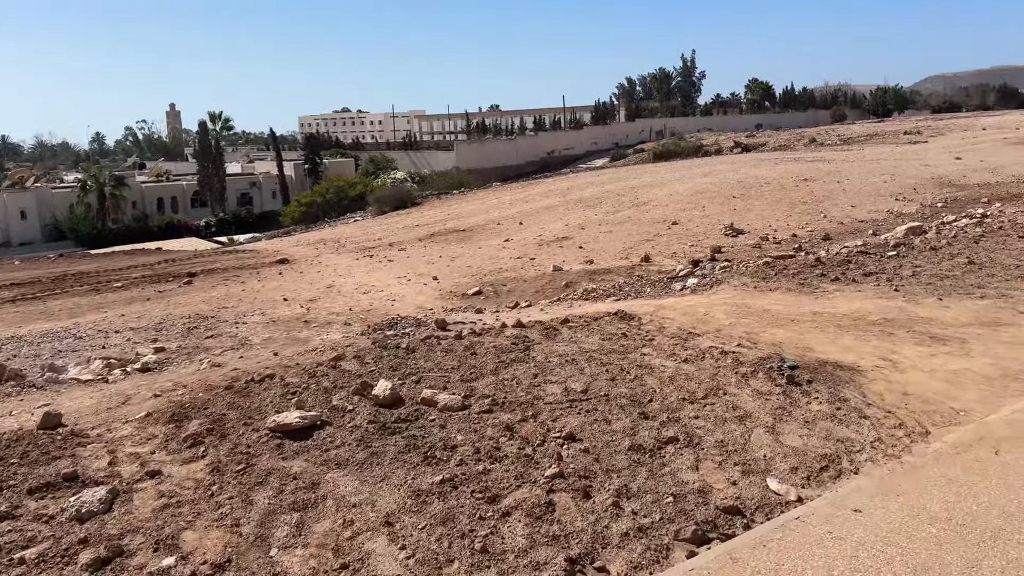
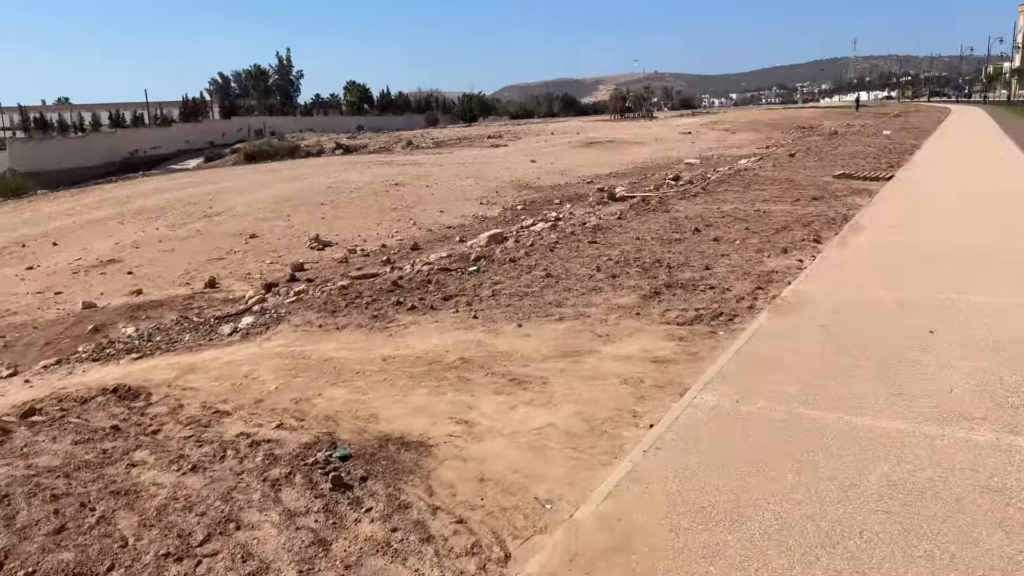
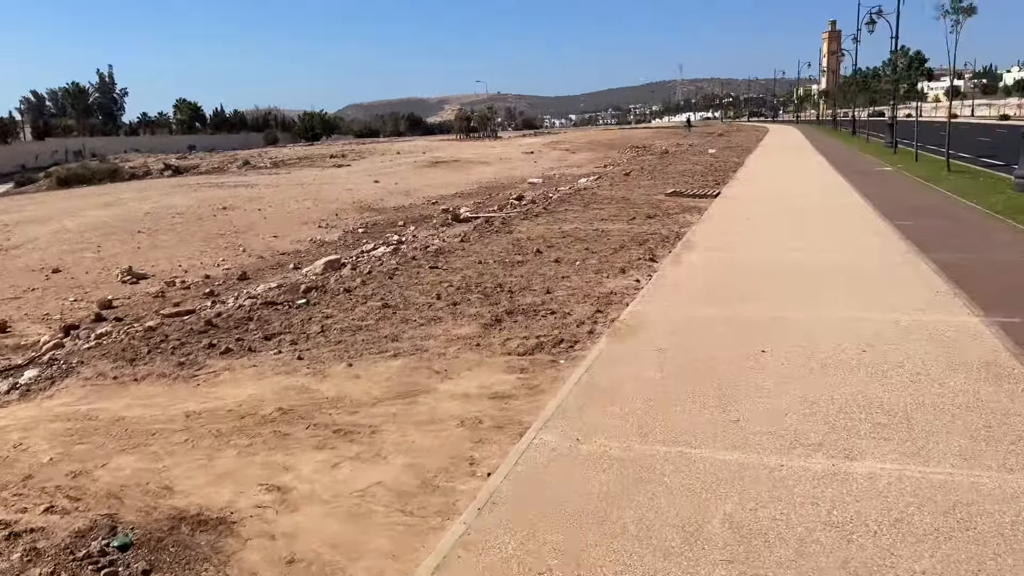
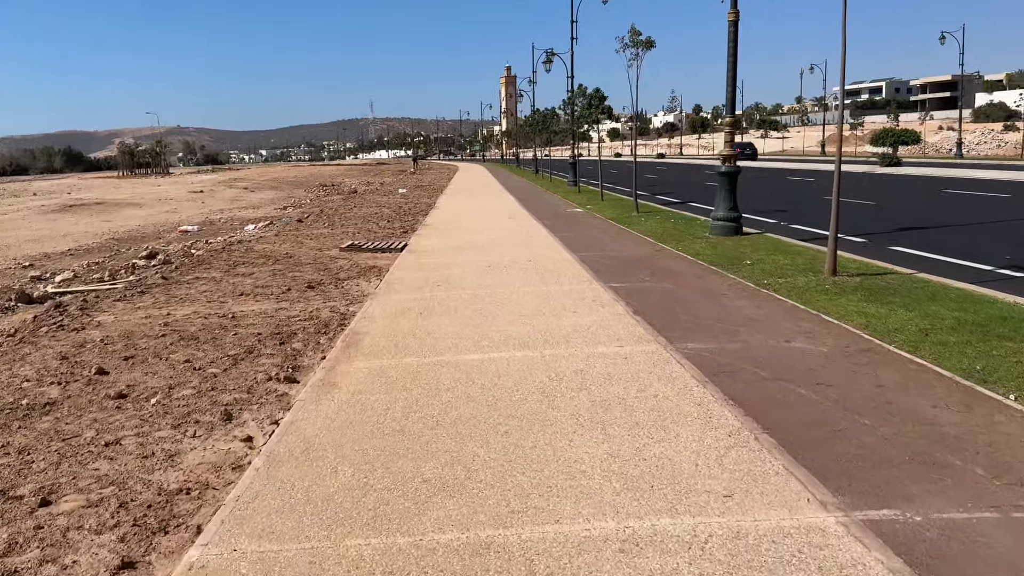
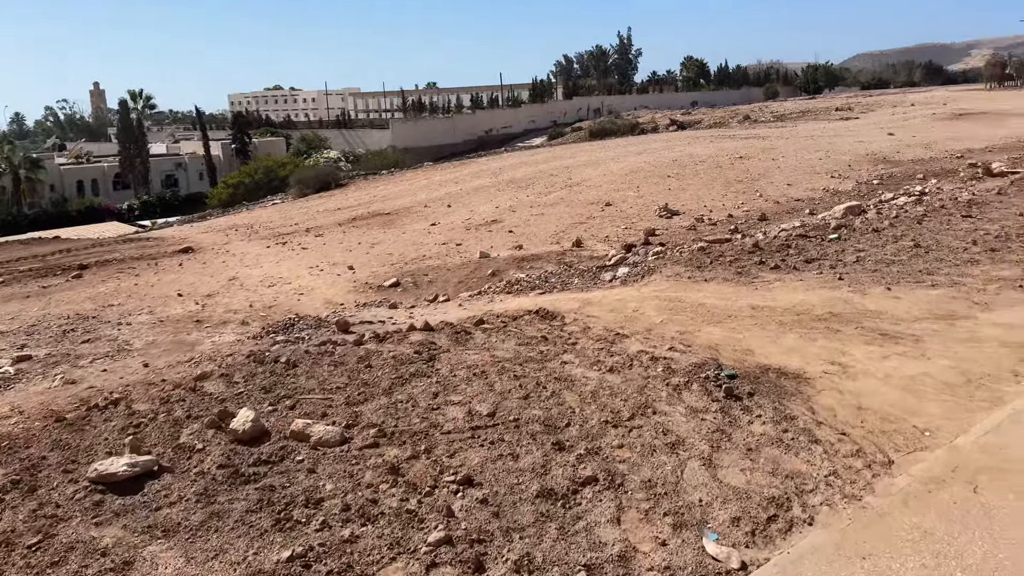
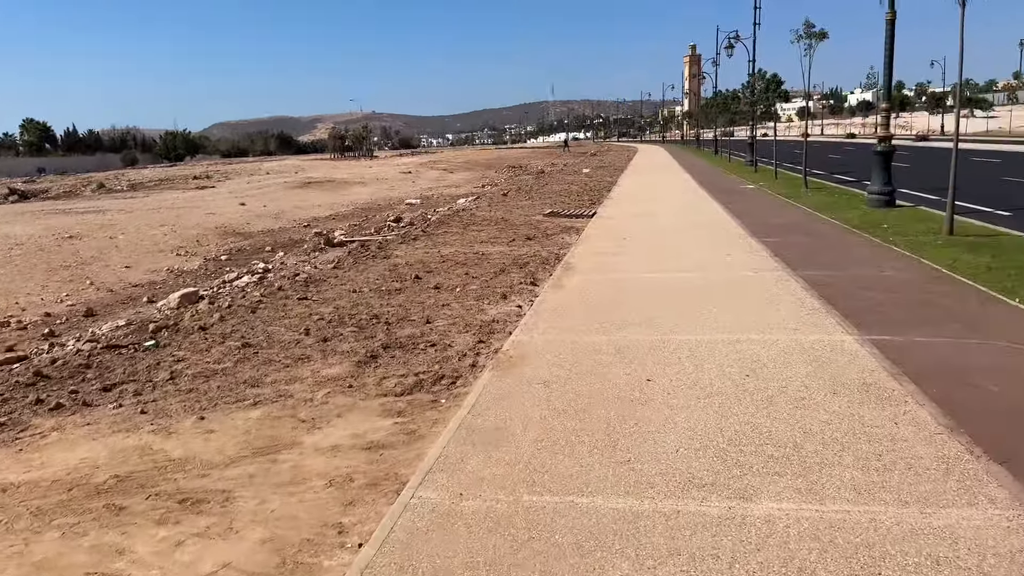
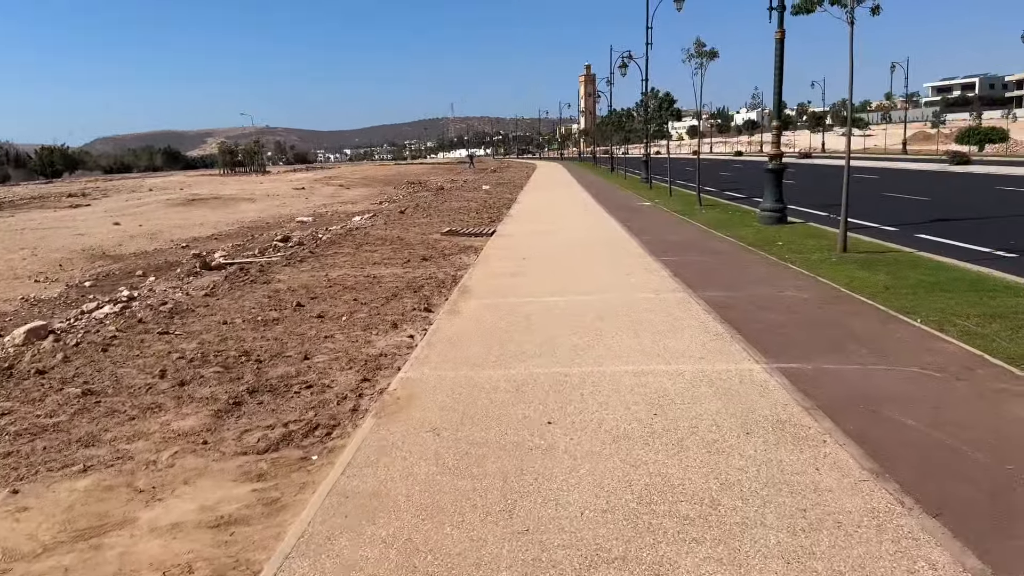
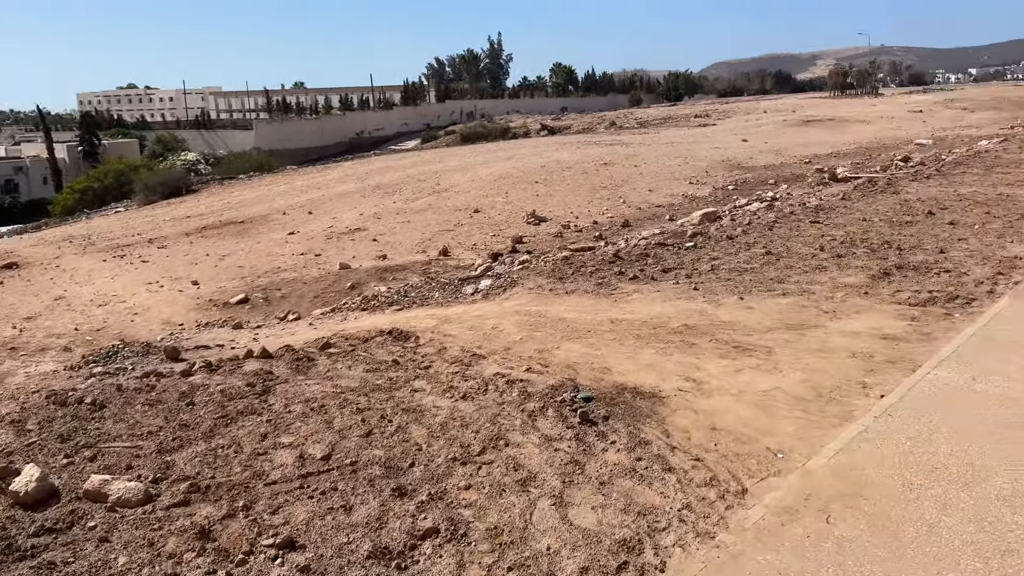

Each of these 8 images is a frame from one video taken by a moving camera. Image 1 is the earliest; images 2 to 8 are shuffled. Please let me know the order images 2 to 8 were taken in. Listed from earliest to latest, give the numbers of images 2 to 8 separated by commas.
5, 8, 2, 3, 6, 7, 4
